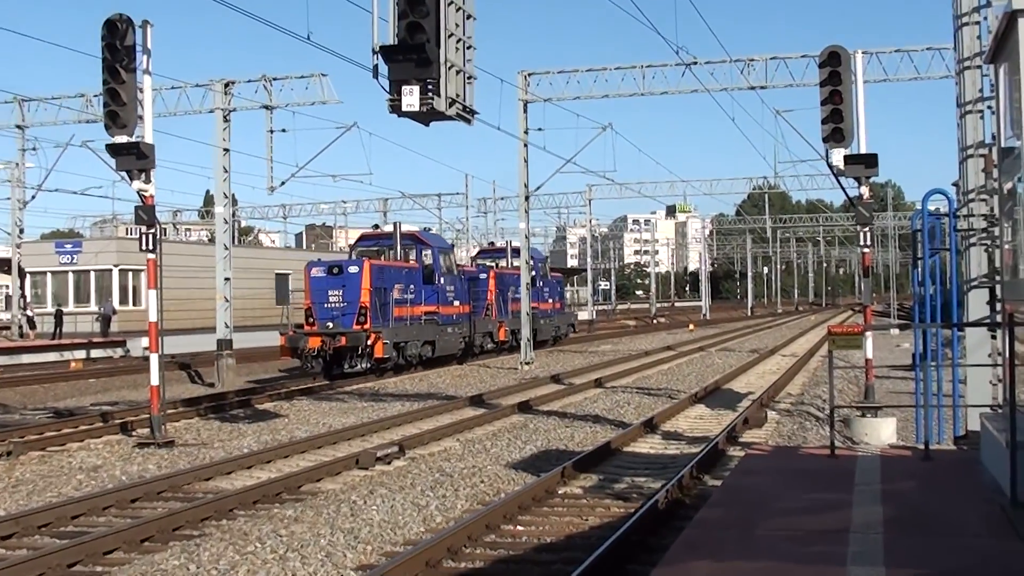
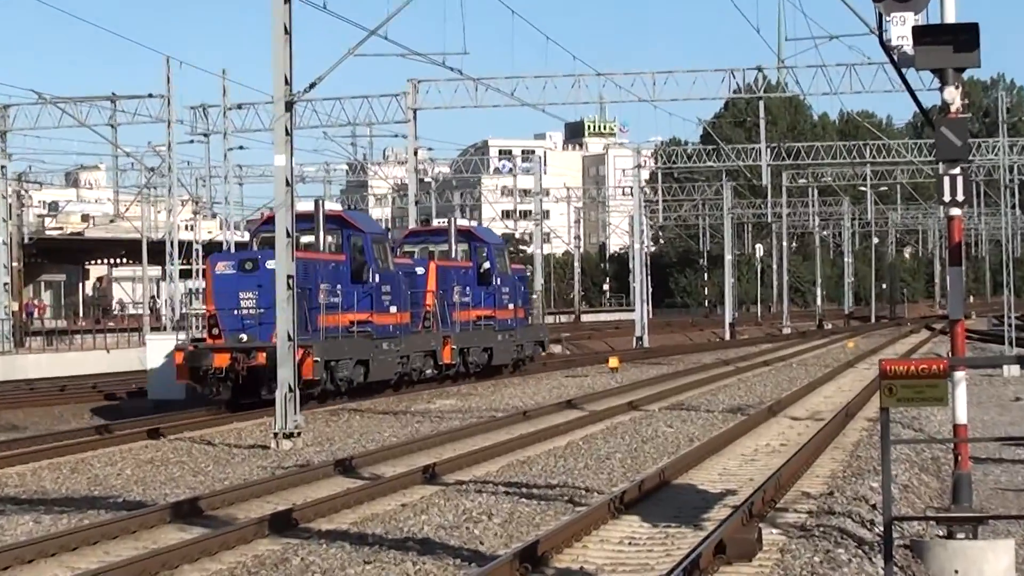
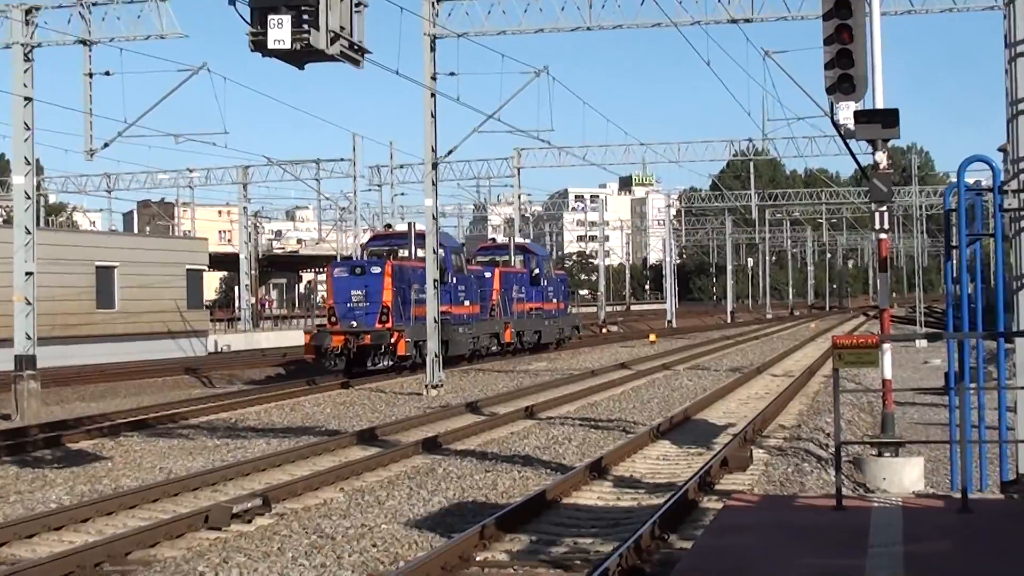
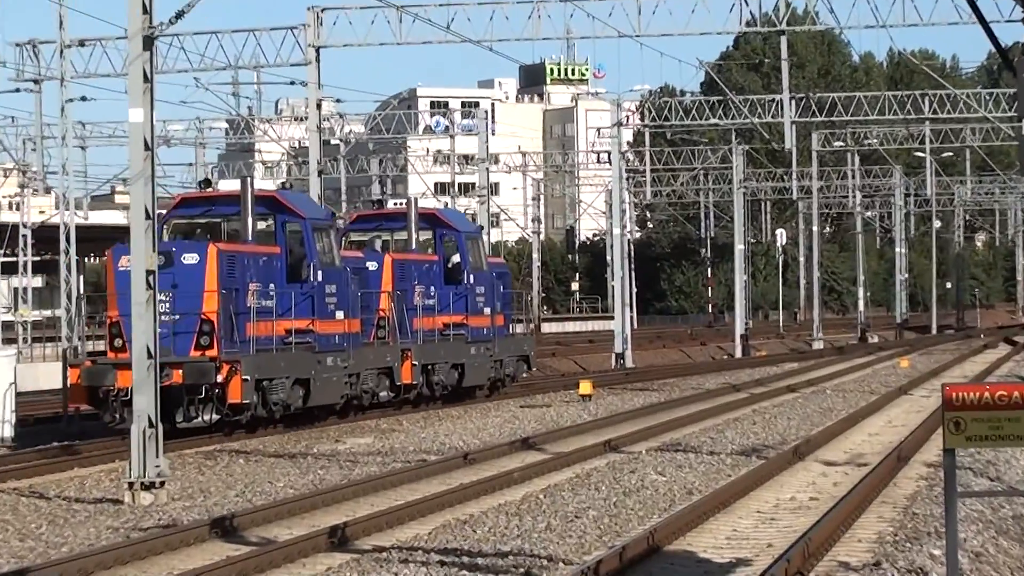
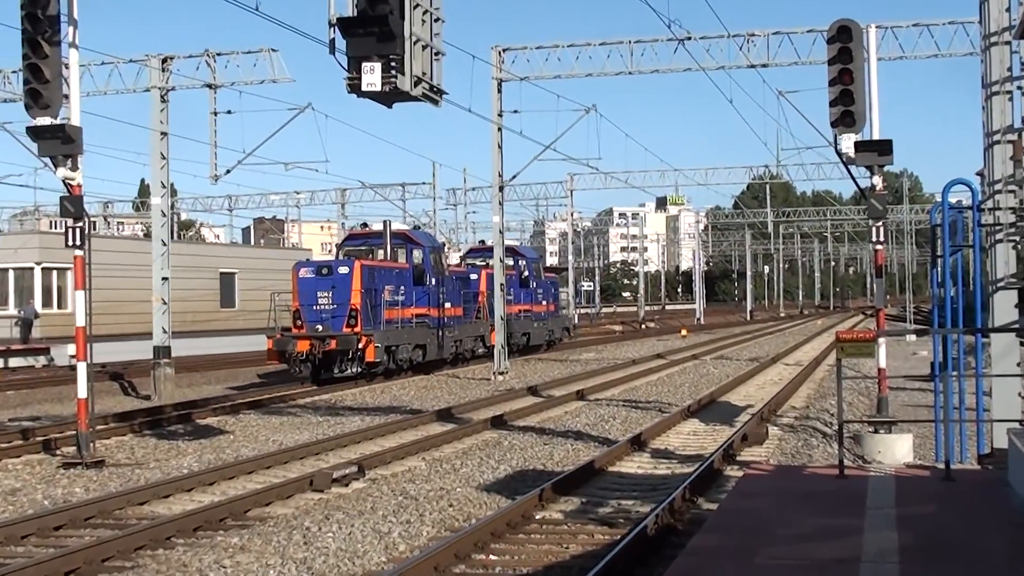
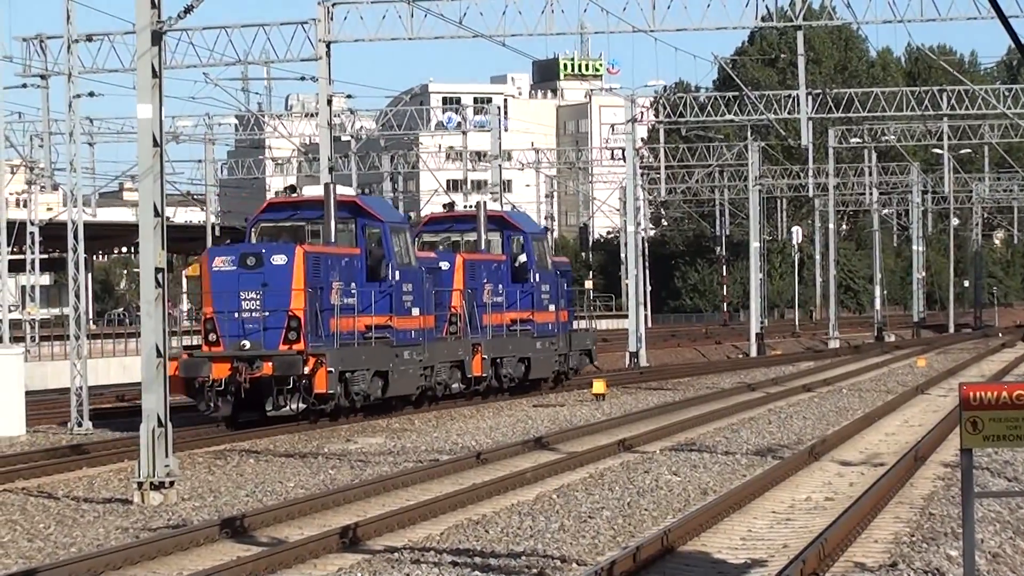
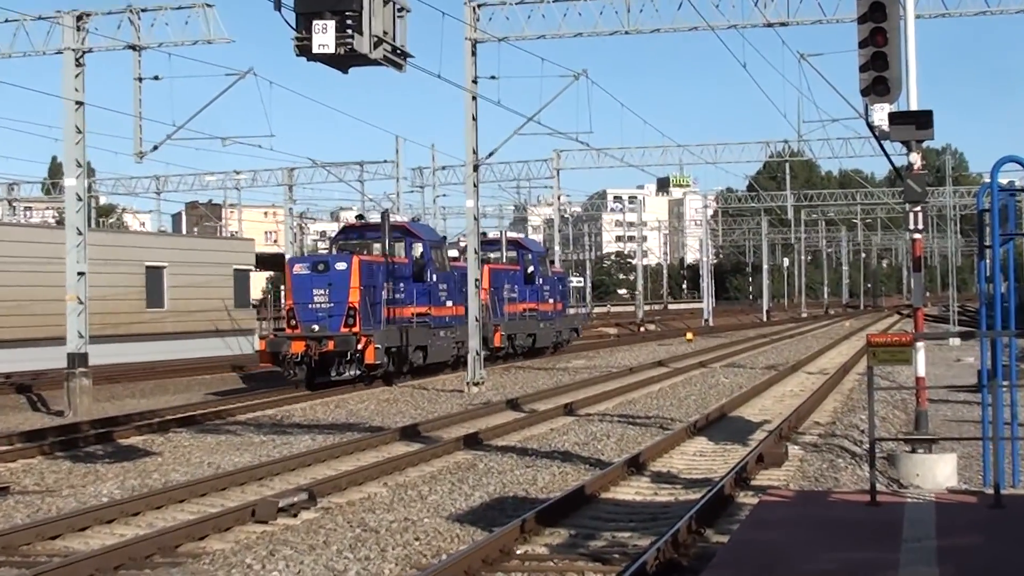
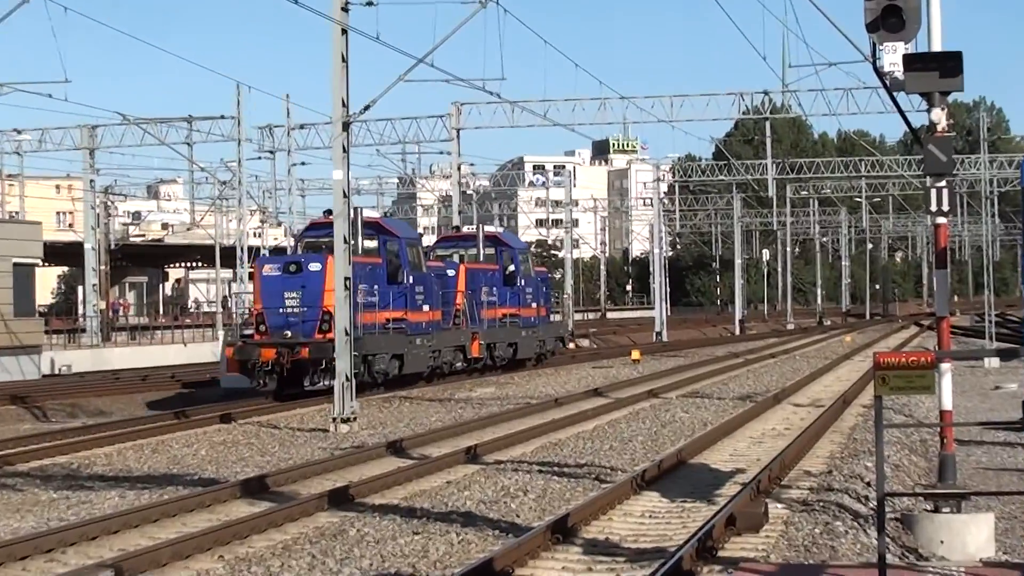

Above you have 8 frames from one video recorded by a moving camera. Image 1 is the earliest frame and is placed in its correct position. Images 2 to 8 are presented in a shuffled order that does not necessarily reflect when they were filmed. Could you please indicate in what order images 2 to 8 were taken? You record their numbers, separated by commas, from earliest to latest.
5, 7, 3, 8, 2, 4, 6
